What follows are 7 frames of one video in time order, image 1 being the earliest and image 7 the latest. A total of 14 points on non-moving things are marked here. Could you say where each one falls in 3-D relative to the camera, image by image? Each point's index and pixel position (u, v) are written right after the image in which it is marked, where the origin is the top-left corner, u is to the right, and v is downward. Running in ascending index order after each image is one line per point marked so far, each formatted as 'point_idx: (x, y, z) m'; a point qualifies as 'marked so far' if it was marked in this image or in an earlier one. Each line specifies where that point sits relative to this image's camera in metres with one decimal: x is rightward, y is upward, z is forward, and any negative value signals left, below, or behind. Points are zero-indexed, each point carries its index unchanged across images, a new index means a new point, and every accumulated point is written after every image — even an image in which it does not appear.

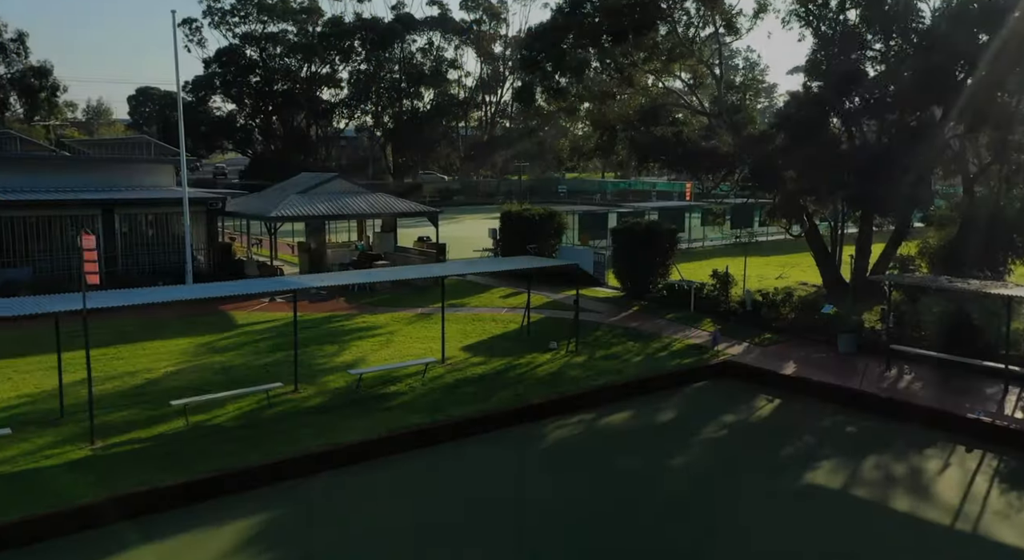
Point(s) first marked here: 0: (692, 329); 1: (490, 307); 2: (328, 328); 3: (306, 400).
0: (+3.4, -0.9, +14.9) m
1: (-0.5, -0.6, +16.8) m
2: (-3.3, -0.9, +14.6) m
3: (-2.8, -1.6, +10.7) m
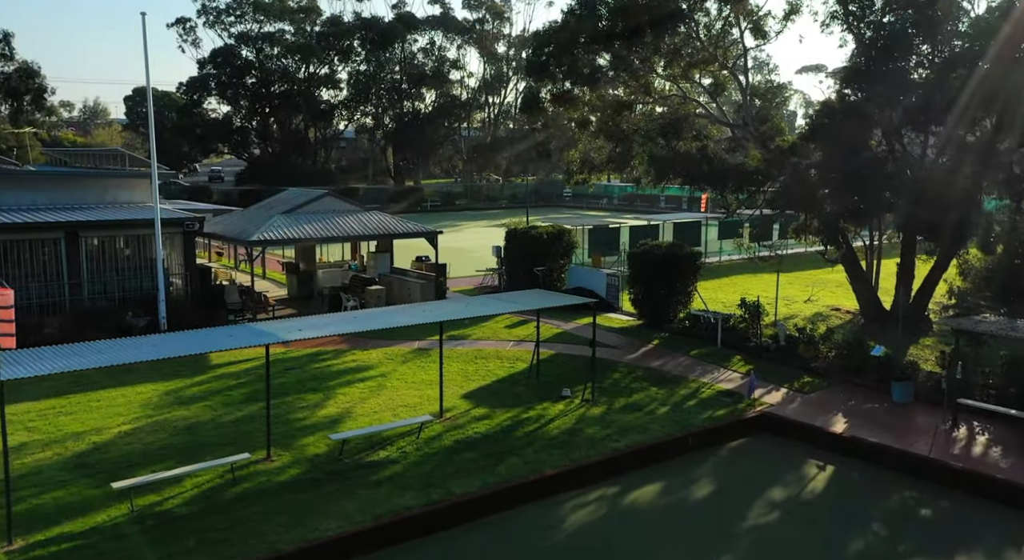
0: (+3.5, -1.5, +13.3) m
1: (-0.3, -1.1, +15.2) m
2: (-3.2, -1.5, +12.9) m
3: (-2.7, -2.2, +9.1) m
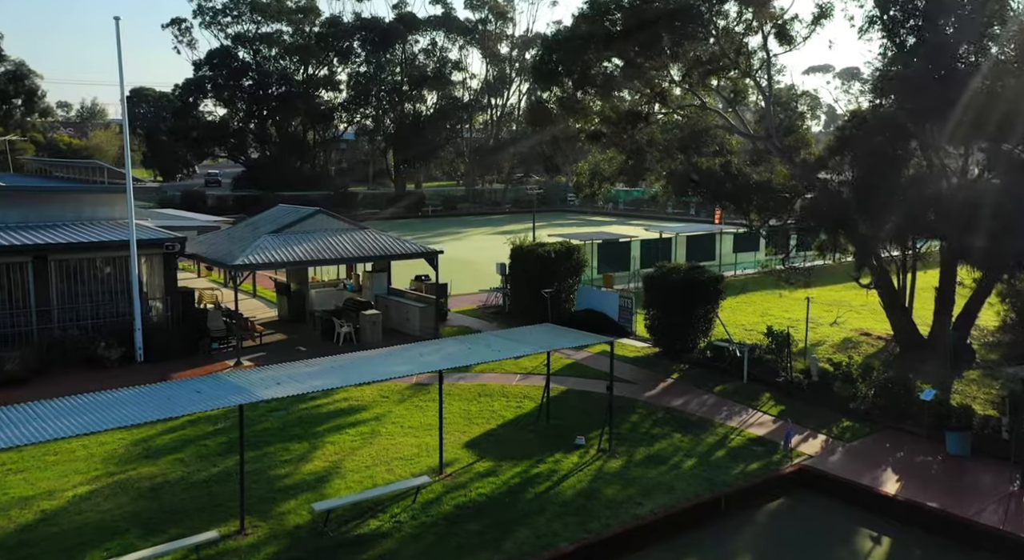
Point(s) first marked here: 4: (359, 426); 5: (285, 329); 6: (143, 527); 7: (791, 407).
0: (+3.6, -2.0, +12.0) m
1: (-0.2, -1.6, +14.0) m
2: (-3.1, -1.9, +11.7) m
3: (-2.6, -2.7, +7.9) m
4: (-2.2, -2.1, +11.3) m
5: (-4.9, -1.1, +17.2) m
6: (-3.8, -2.6, +8.2) m
7: (+4.2, -1.9, +12.1) m
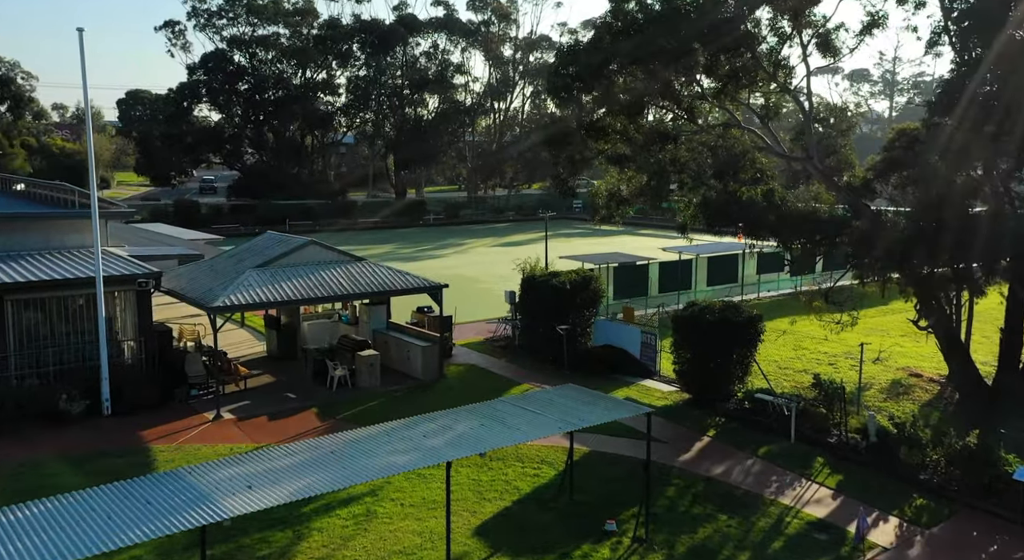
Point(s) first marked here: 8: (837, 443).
0: (+3.8, -2.6, +10.4) m
1: (0.0, -2.3, +12.4) m
2: (-2.9, -2.6, +10.1) m
3: (-2.3, -3.3, +6.3) m
4: (-2.0, -2.8, +9.7) m
5: (-4.7, -1.7, +15.6) m
6: (-3.6, -3.2, +6.6) m
7: (+4.5, -2.6, +10.5) m
8: (+4.6, -2.3, +11.2) m
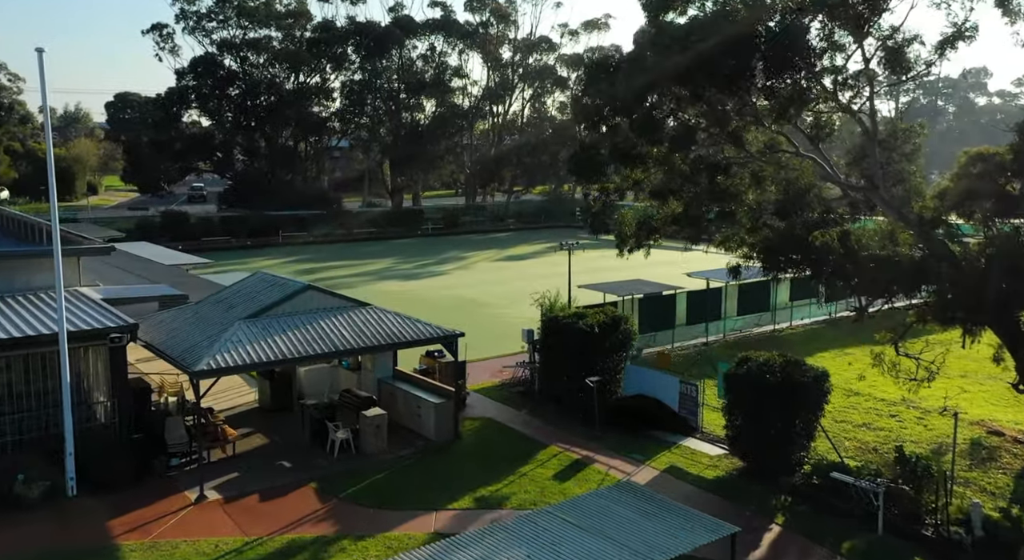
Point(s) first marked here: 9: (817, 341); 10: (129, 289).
0: (+4.3, -3.4, +8.7) m
1: (+0.4, -3.1, +10.6) m
2: (-2.4, -3.4, +8.4) m
3: (-1.8, -4.1, +4.5) m
4: (-1.5, -3.5, +8.0) m
5: (-4.3, -2.5, +13.8) m
6: (-3.1, -4.0, +4.8) m
7: (+4.9, -3.4, +8.8) m
8: (+5.0, -3.0, +9.5) m
9: (+7.4, -1.5, +19.4) m
10: (-7.3, -0.1, +15.2) m
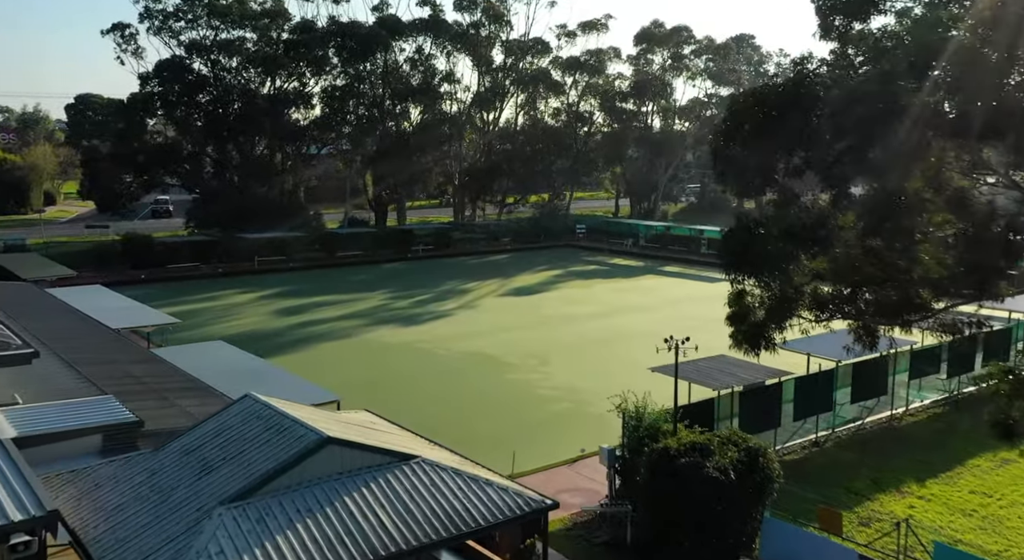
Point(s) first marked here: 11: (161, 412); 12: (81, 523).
0: (+5.7, -4.9, +4.5) m
1: (+1.8, -4.6, +6.3) m
2: (-1.0, -5.0, +3.9) m
3: (-0.3, -5.7, +0.1) m
4: (0.0, -5.1, +3.6) m
5: (-3.0, -4.1, +9.3) m
6: (-1.5, -5.6, +0.4) m
7: (+6.4, -4.9, +4.6) m
8: (+6.4, -4.6, +5.3) m
9: (+8.5, -3.0, +15.3) m
10: (-6.1, -1.7, +10.6) m
11: (-5.2, -1.9, +11.7) m
12: (-4.5, -2.5, +8.1) m
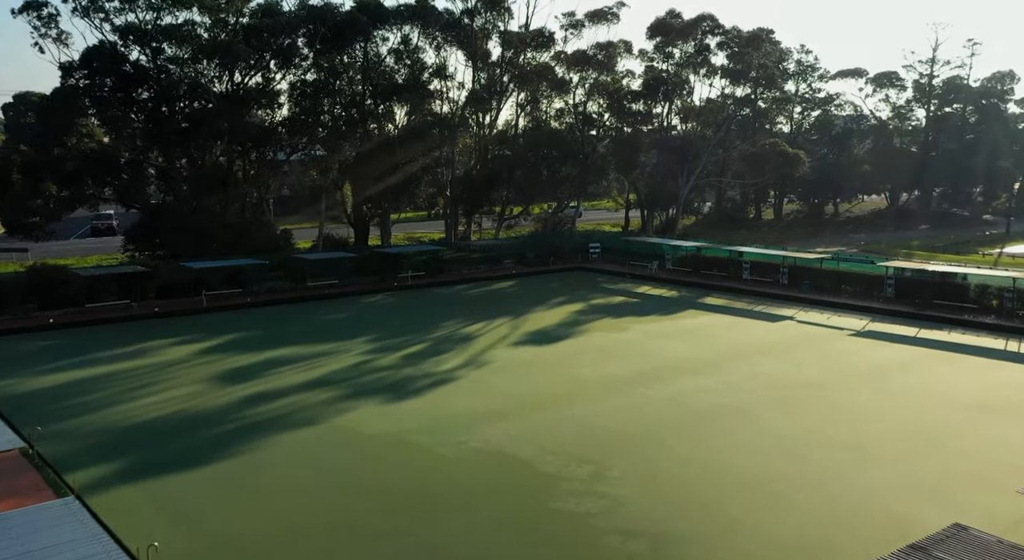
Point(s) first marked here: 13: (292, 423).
0: (+6.9, -6.2, -2.7) m
1: (+3.0, -5.9, -1.0) m
2: (+0.2, -6.3, -3.4) m
3: (+1.0, -7.0, -7.2) m
4: (+1.2, -6.4, -3.8) m
5: (-1.9, -5.5, +1.9) m
6: (-0.3, -6.9, -7.0) m
7: (+7.5, -6.2, -2.6) m
8: (+7.6, -5.9, -1.9) m
9: (+9.4, -4.3, +8.2) m
10: (-5.0, -3.1, +3.2) m
11: (-4.2, -3.3, +4.3) m
12: (-3.4, -3.8, +0.7) m
13: (-5.0, -3.3, +18.6) m
